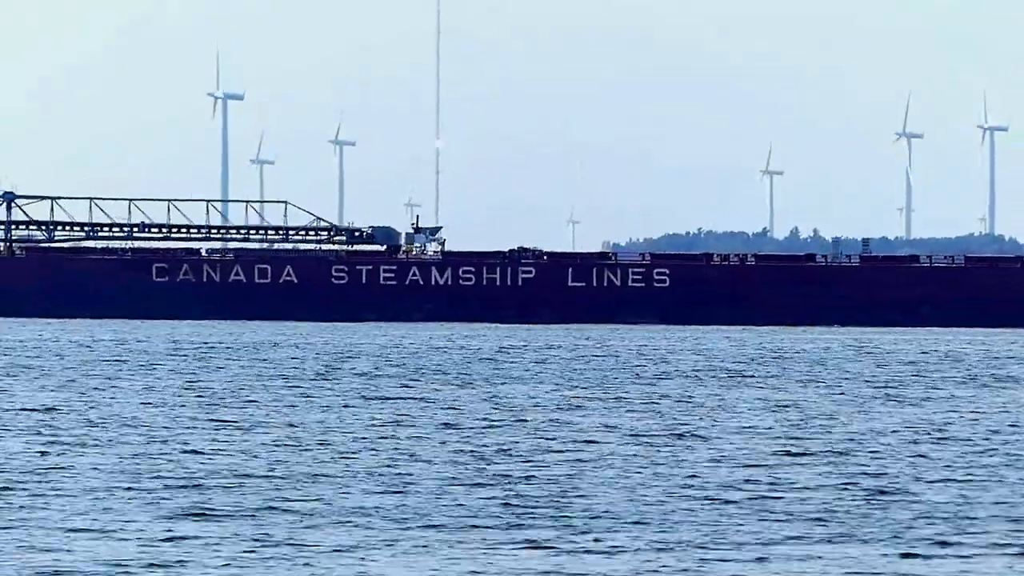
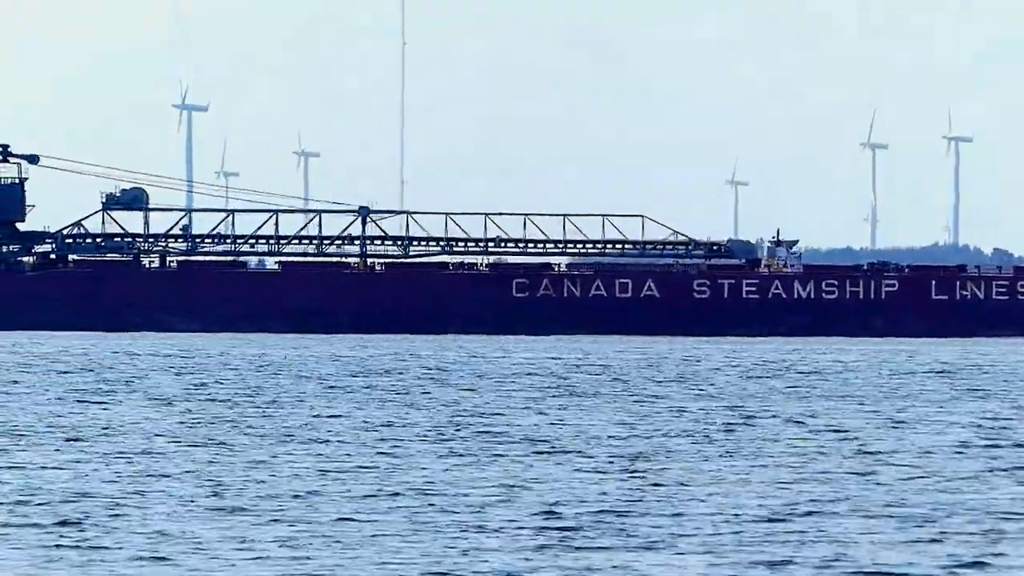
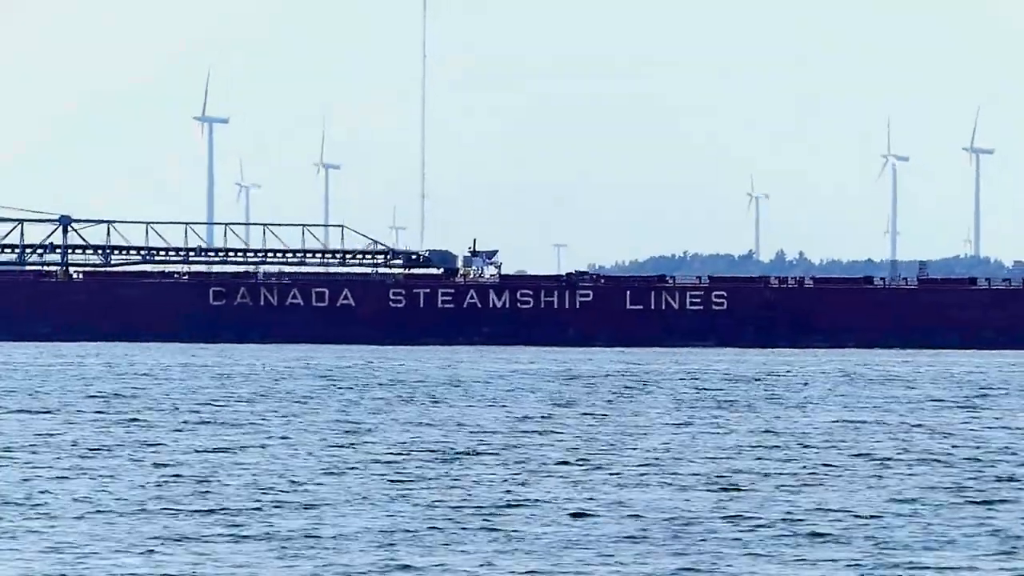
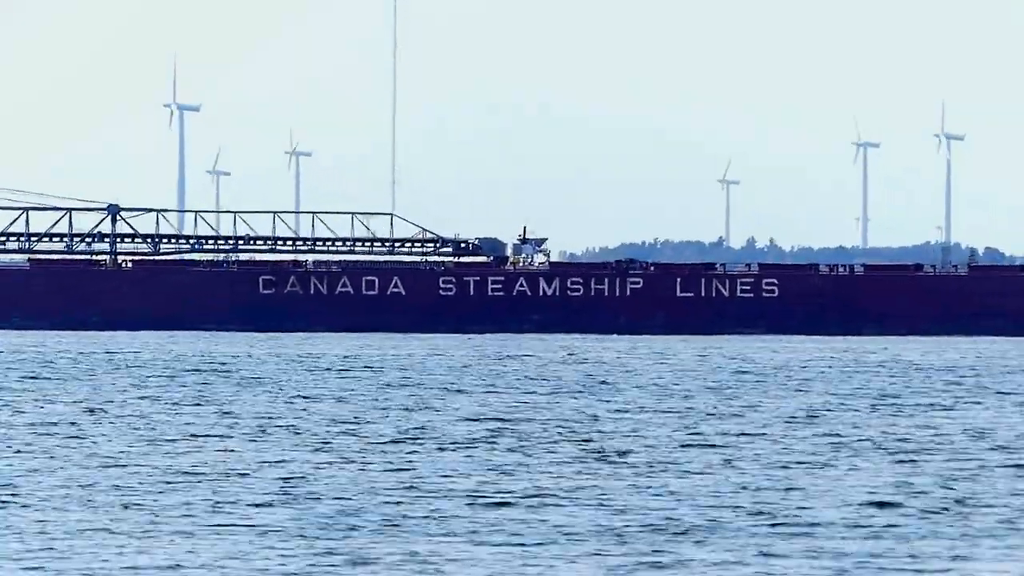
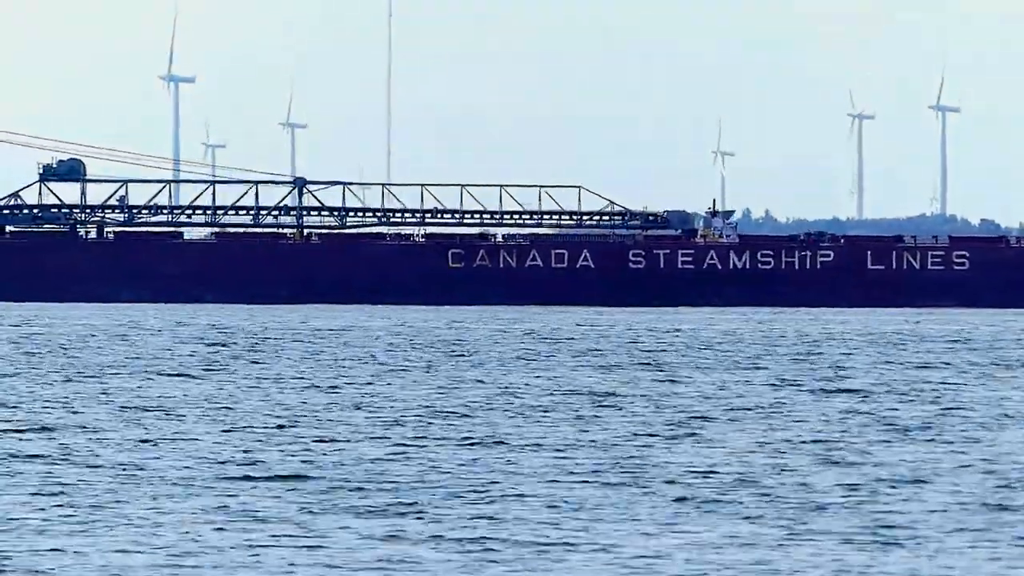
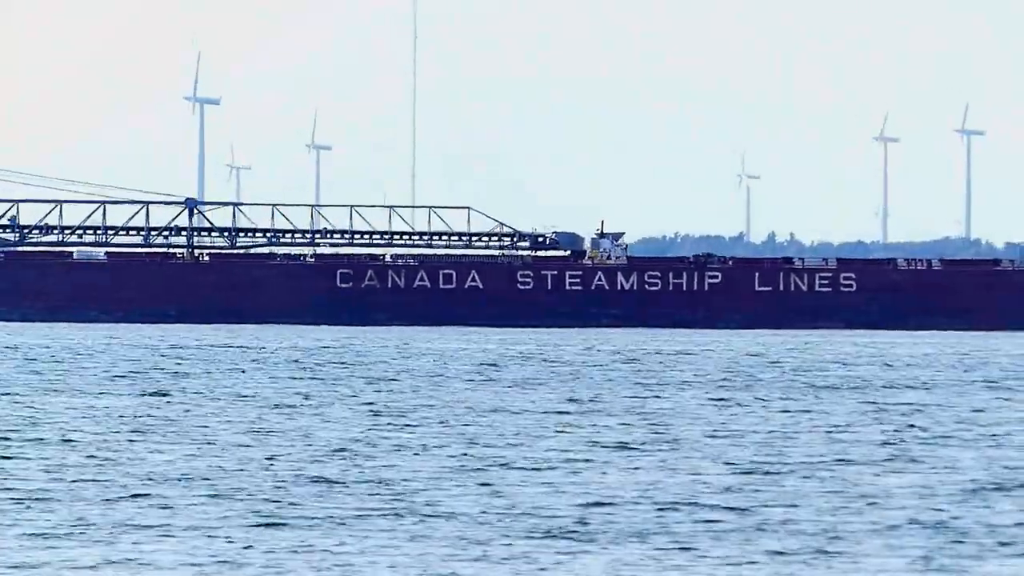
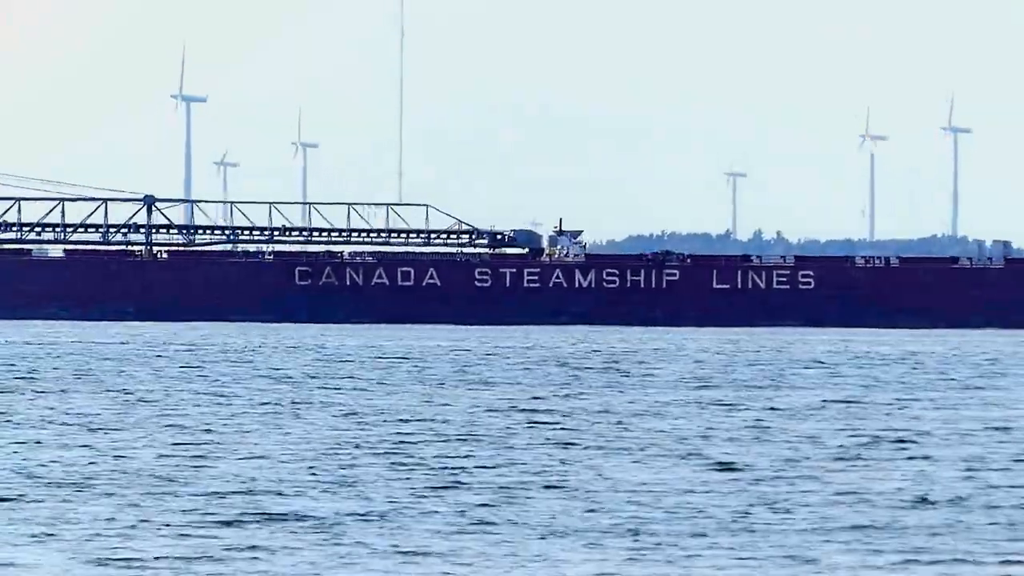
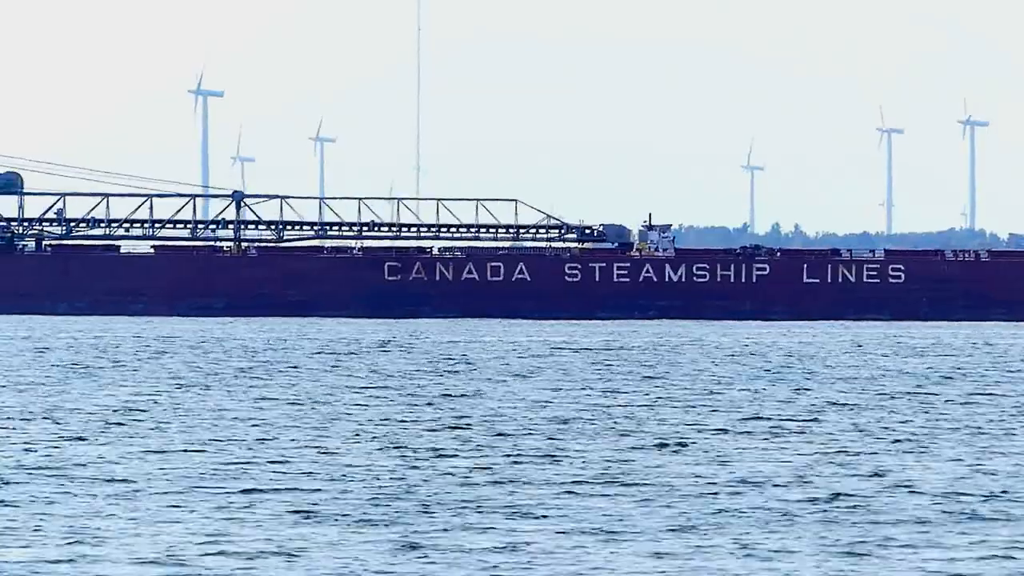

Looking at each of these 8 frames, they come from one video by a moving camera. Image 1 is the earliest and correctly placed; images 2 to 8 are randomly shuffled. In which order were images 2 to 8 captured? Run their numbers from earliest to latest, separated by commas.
3, 4, 7, 6, 8, 5, 2
